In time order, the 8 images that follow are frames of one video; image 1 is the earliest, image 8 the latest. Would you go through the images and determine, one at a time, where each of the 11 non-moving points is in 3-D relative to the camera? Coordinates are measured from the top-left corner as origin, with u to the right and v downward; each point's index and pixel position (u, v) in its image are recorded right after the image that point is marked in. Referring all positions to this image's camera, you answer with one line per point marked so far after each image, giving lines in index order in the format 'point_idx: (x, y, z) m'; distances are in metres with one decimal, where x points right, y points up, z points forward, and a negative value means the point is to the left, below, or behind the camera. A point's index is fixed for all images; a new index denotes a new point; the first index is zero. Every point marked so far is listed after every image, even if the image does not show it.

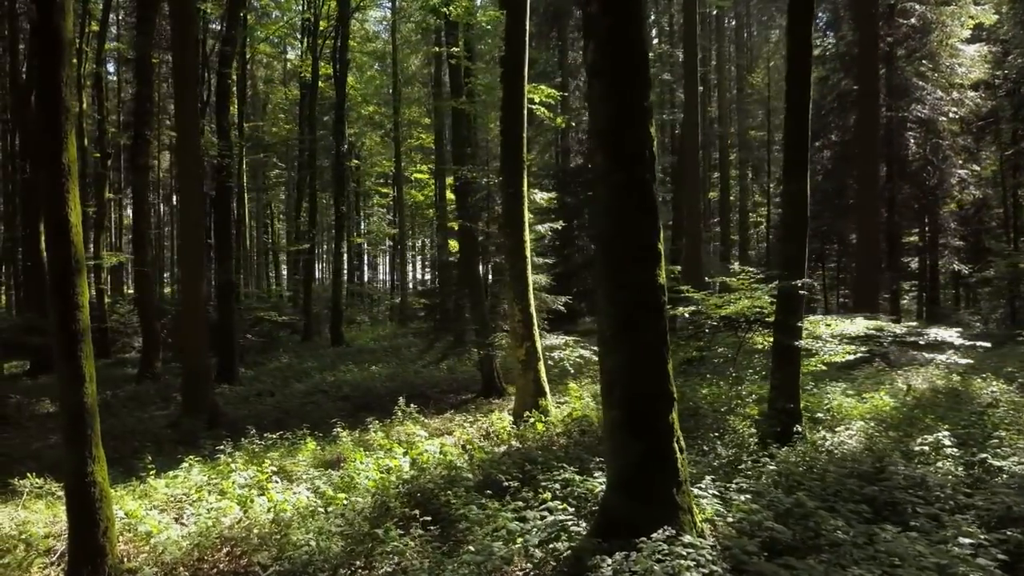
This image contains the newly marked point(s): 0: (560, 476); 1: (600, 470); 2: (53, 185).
0: (+0.6, -2.0, +7.0) m
1: (+1.0, -2.0, +7.3) m
2: (-3.7, +0.8, +5.5) m
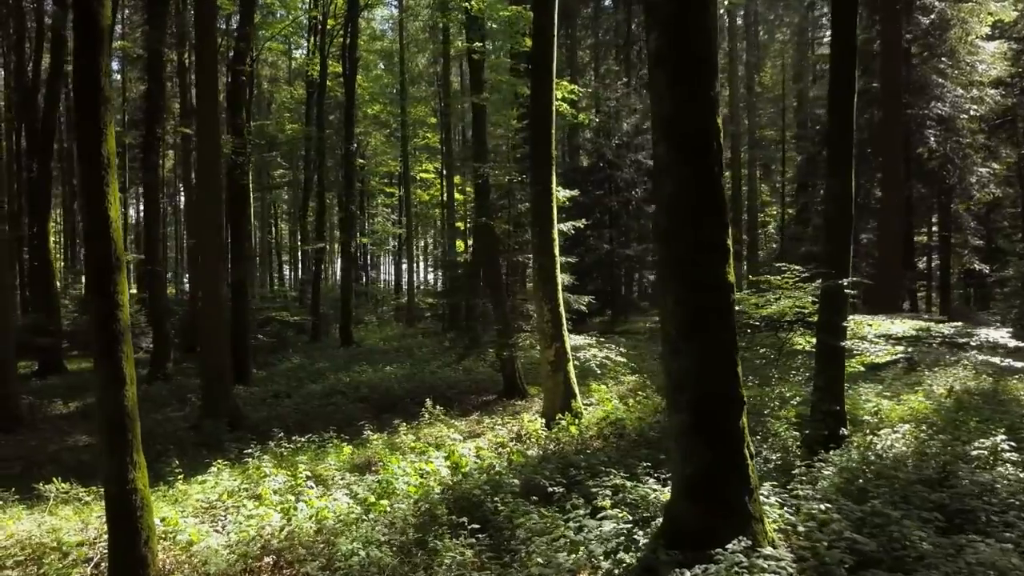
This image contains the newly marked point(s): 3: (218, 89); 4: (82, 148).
0: (+1.0, -2.0, +6.8) m
1: (+1.4, -2.0, +7.0) m
2: (-3.3, +0.9, +5.2) m
3: (-5.4, +3.7, +12.3) m
4: (-3.3, +1.1, +5.2) m
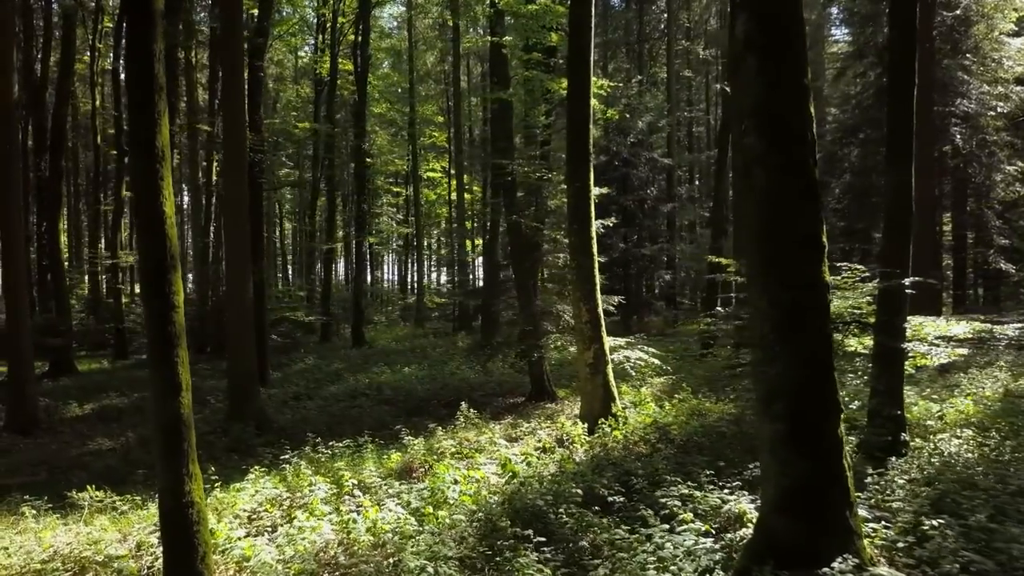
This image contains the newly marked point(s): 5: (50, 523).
0: (+1.6, -2.0, +6.5) m
1: (+2.0, -2.0, +6.7) m
2: (-2.7, +0.9, +4.9) m
3: (-4.8, +3.7, +12.0) m
4: (-2.7, +1.1, +4.9) m
5: (-4.8, -2.4, +7.0) m
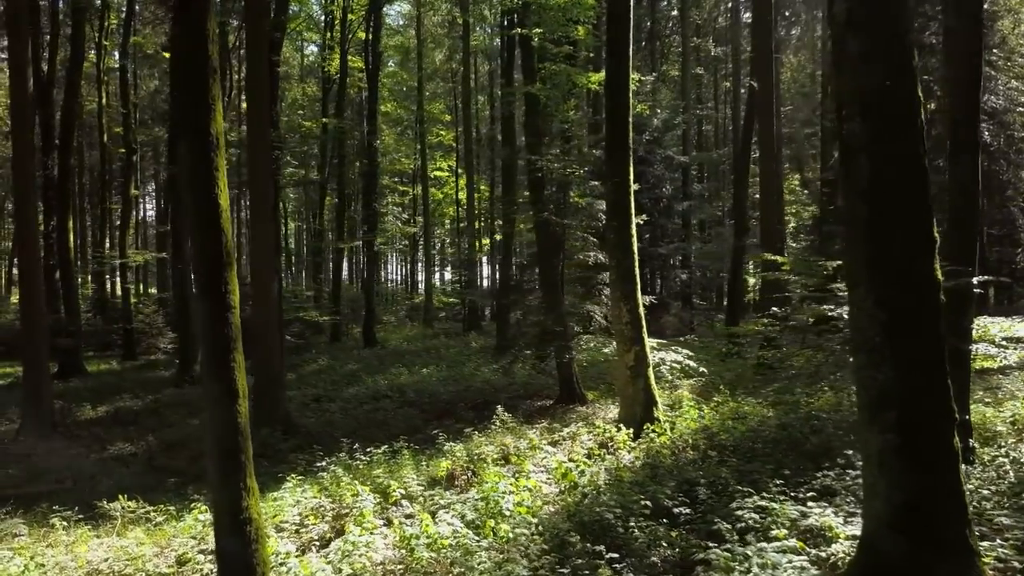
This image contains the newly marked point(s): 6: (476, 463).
0: (+2.2, -2.0, +6.1) m
1: (+2.6, -2.0, +6.3) m
2: (-2.1, +0.9, +4.5) m
3: (-4.3, +3.7, +11.7) m
4: (-2.2, +1.1, +4.5) m
5: (-4.3, -2.4, +6.7) m
6: (-0.4, -2.2, +8.4) m
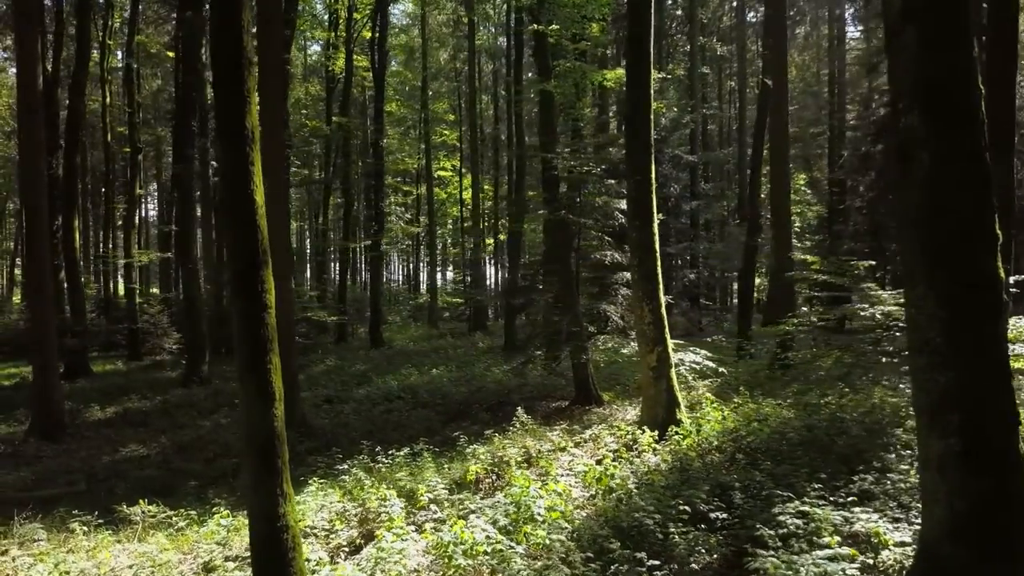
0: (+2.5, -2.0, +6.0) m
1: (+2.9, -2.0, +6.2) m
2: (-1.8, +0.9, +4.4) m
3: (-4.0, +3.7, +11.5) m
4: (-1.9, +1.1, +4.4) m
5: (-4.0, -2.4, +6.5) m
6: (-0.1, -2.2, +8.2) m
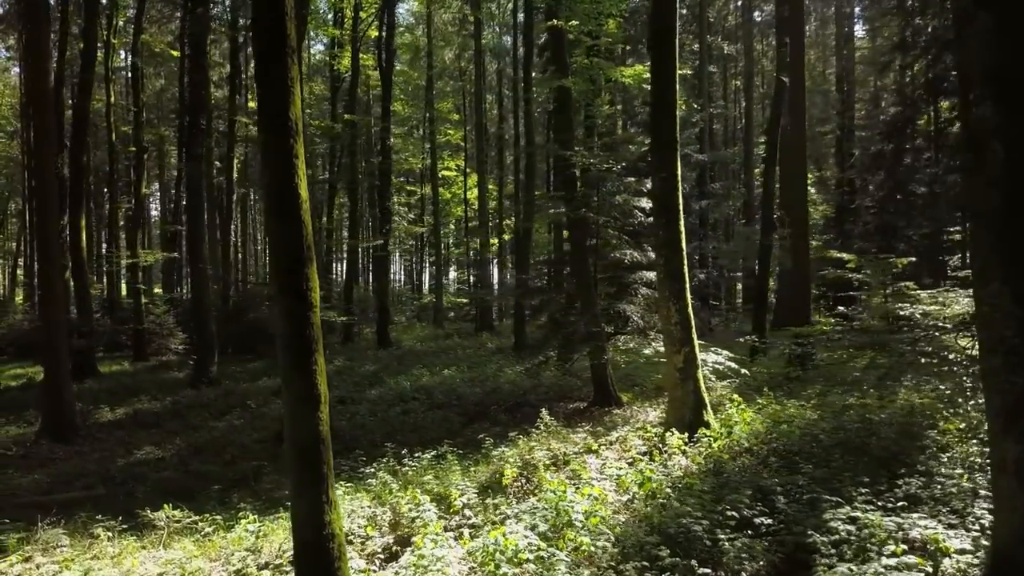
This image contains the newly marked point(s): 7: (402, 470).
0: (+2.8, -1.9, +5.8) m
1: (+3.3, -1.9, +6.0) m
2: (-1.5, +0.9, +4.2) m
3: (-3.6, +3.7, +11.3) m
4: (-1.5, +1.1, +4.2) m
5: (-3.6, -2.4, +6.3) m
6: (+0.2, -2.2, +8.1) m
7: (-1.4, -2.2, +8.3) m
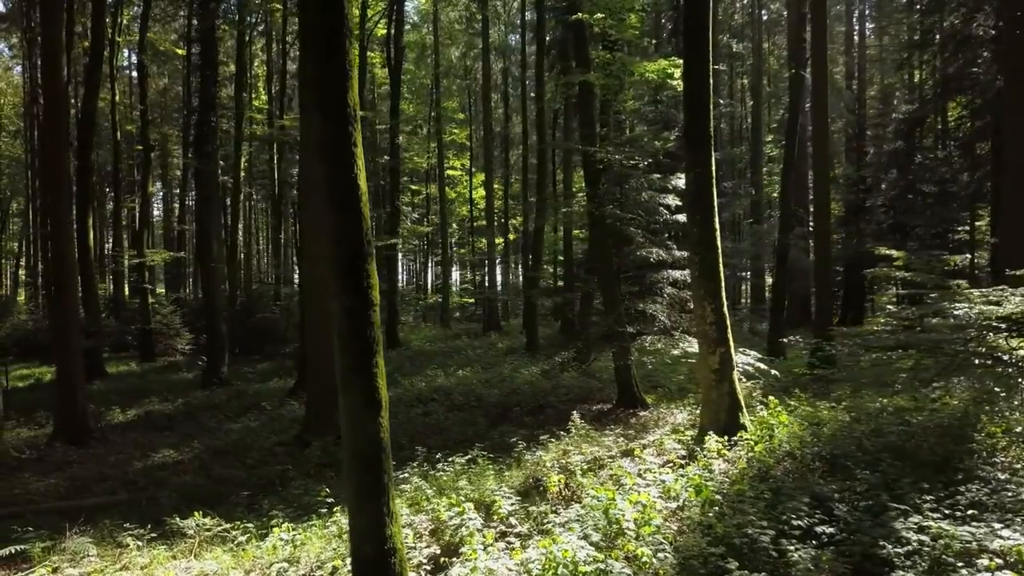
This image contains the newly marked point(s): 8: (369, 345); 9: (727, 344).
0: (+3.3, -1.9, +5.5) m
1: (+3.7, -1.9, +5.7) m
2: (-1.0, +0.9, +3.9) m
3: (-3.2, +3.7, +11.1) m
4: (-1.1, +1.1, +3.9) m
5: (-3.2, -2.4, +6.0) m
6: (+0.6, -2.2, +7.8) m
7: (-0.9, -2.2, +8.0) m
8: (-0.8, -0.3, +3.9) m
9: (+3.1, -0.8, +9.7) m
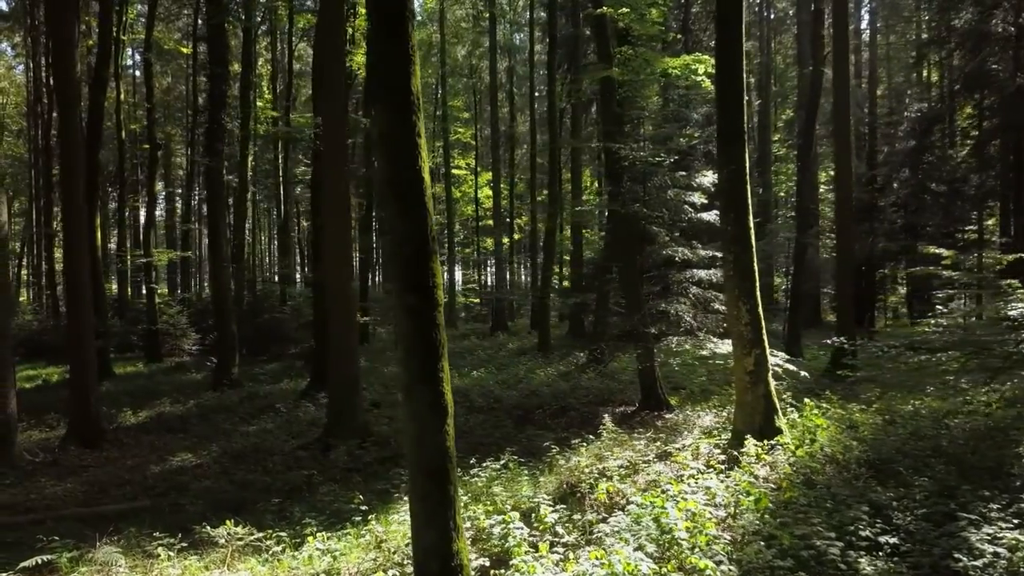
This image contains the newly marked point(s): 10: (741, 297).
0: (+3.7, -1.9, +5.3) m
1: (+4.1, -1.9, +5.5) m
2: (-0.6, +0.9, +3.7) m
3: (-2.8, +3.7, +10.8) m
4: (-0.7, +1.1, +3.7) m
5: (-2.8, -2.4, +5.8) m
6: (+1.0, -2.2, +7.5) m
7: (-0.5, -2.2, +7.8) m
8: (-0.4, -0.3, +3.6) m
9: (+3.5, -0.8, +9.4) m
10: (+3.2, -0.1, +9.4) m
